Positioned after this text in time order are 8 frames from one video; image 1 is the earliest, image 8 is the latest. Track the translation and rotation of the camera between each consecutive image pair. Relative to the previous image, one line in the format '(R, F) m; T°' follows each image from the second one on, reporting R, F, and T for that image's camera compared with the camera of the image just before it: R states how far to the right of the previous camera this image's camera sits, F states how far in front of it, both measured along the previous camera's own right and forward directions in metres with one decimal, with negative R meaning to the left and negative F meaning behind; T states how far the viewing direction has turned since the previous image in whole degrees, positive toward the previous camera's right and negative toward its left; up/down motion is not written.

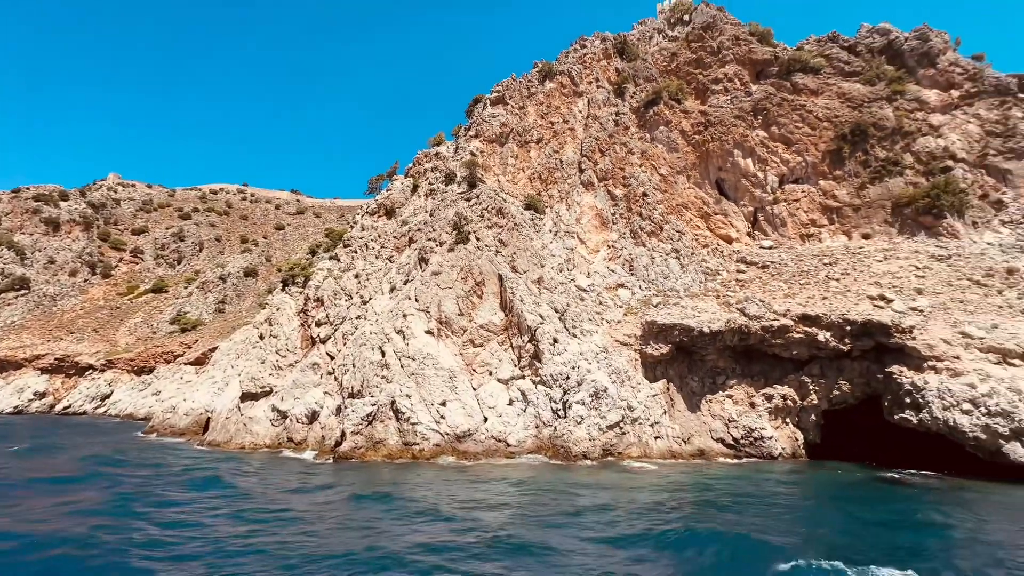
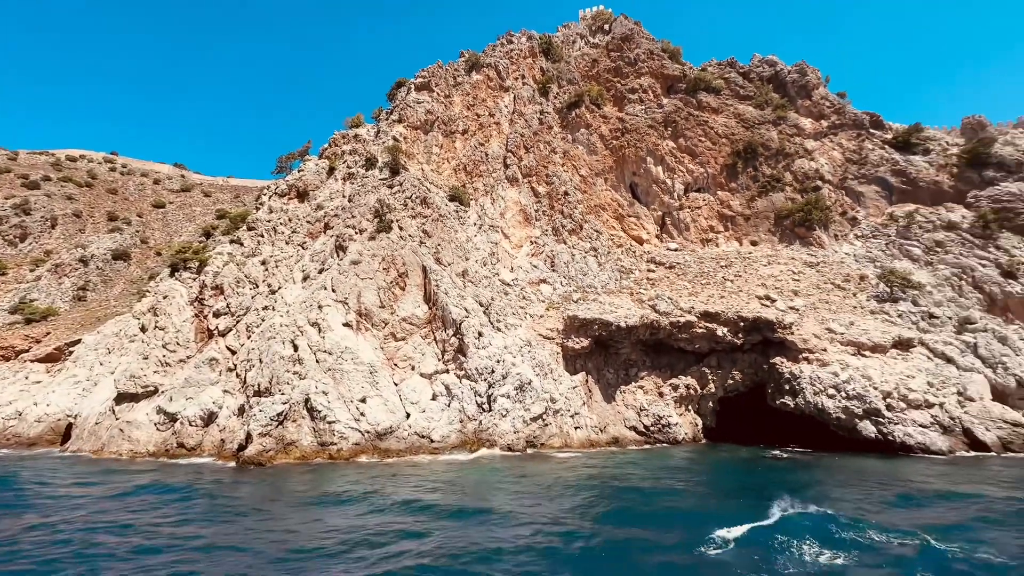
(-0.6, +0.2) m; +11°
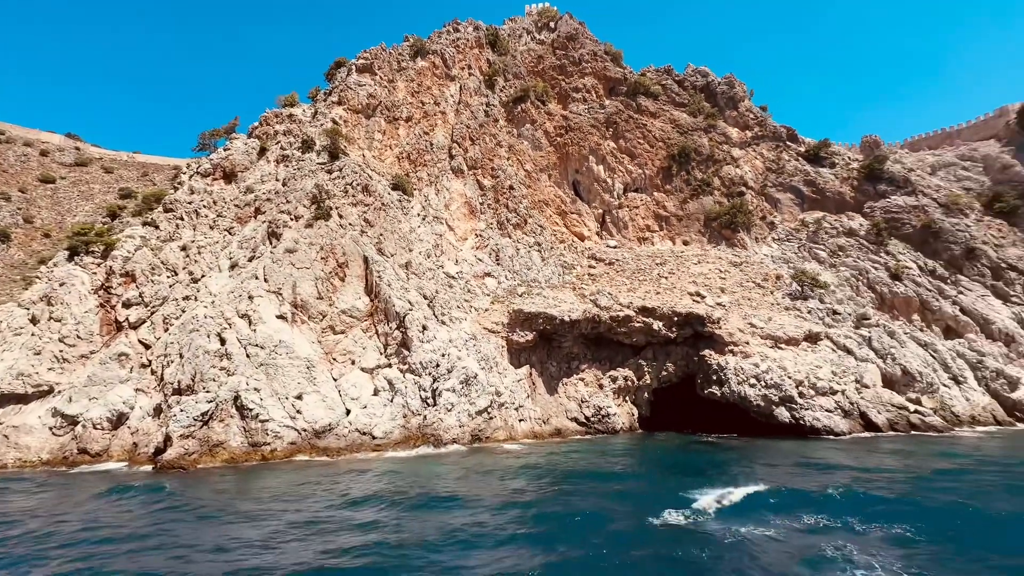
(-0.4, +0.1) m; +8°
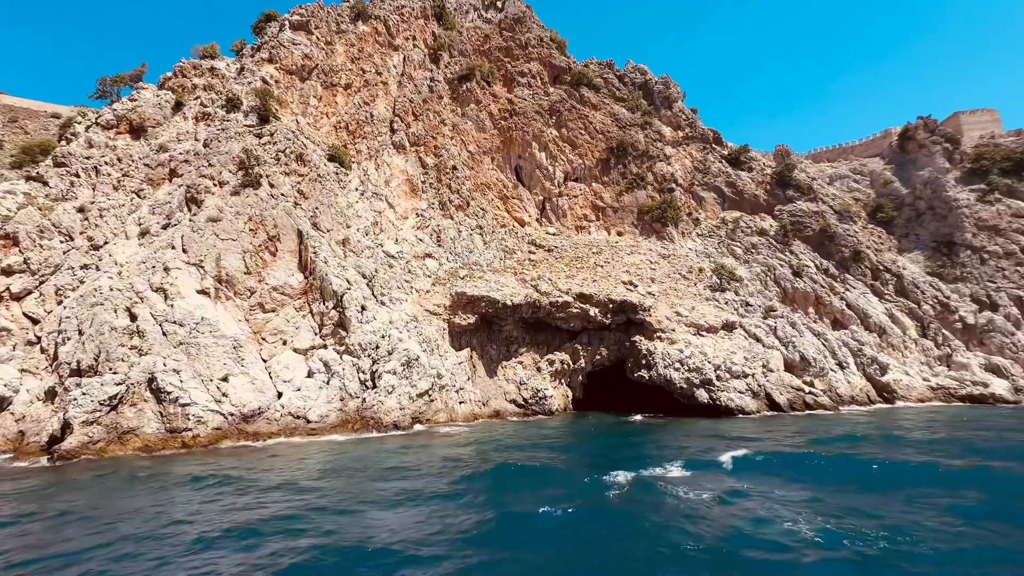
(-0.7, +0.1) m; +9°
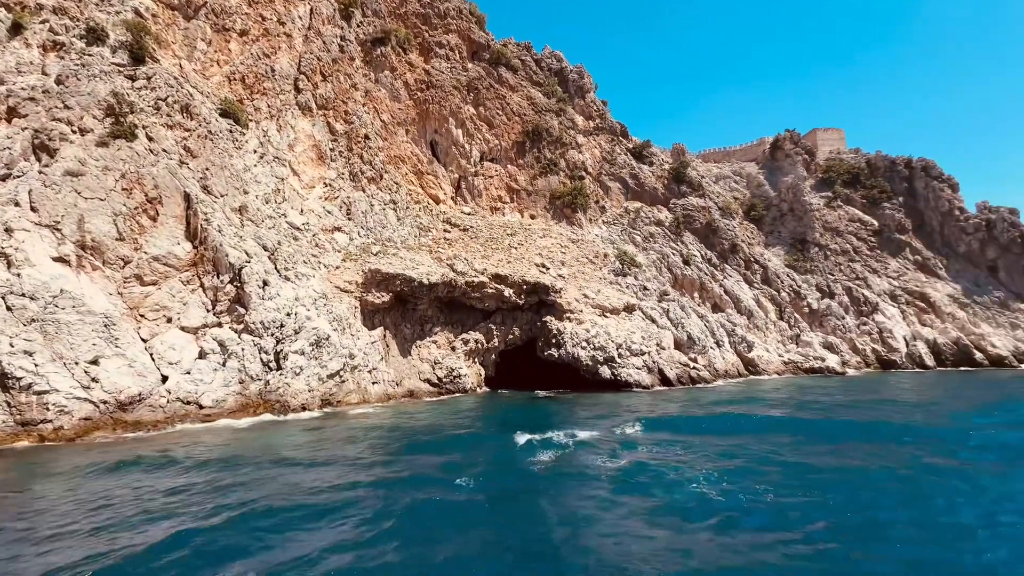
(-0.6, 0.0) m; +12°
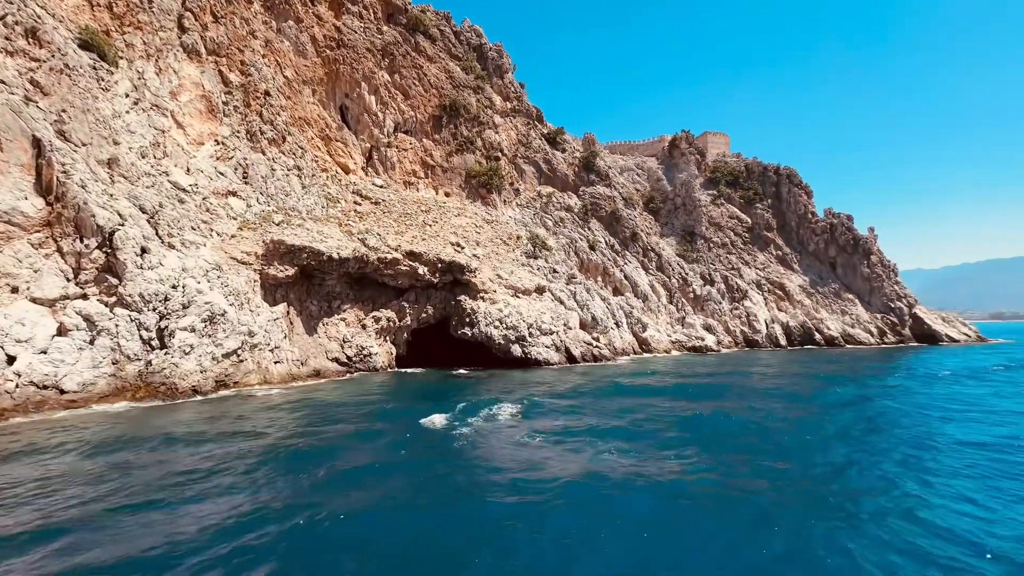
(-0.5, -0.1) m; +12°
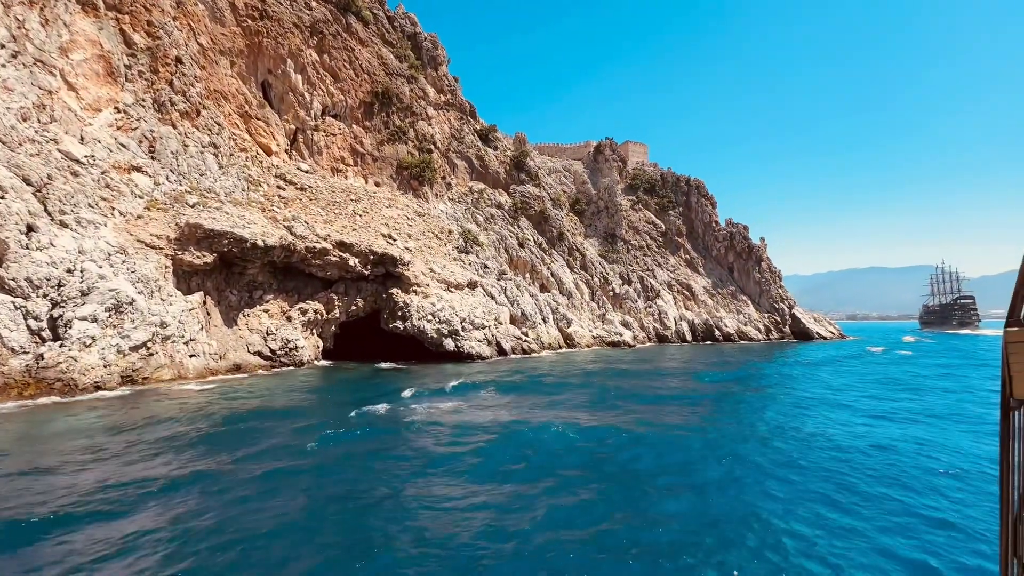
(-0.7, -0.4) m; +10°
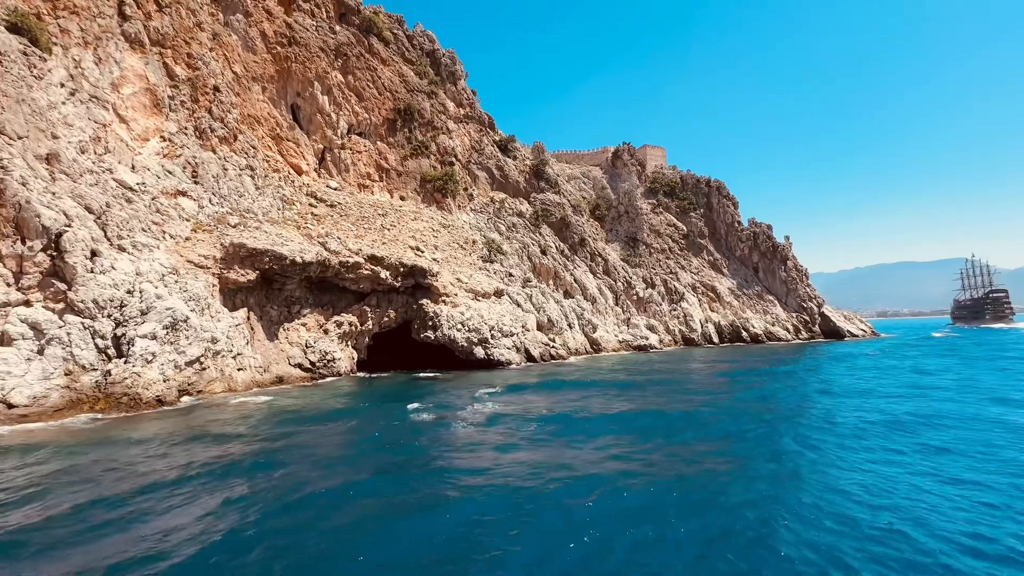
(-0.5, -0.4) m; -2°
